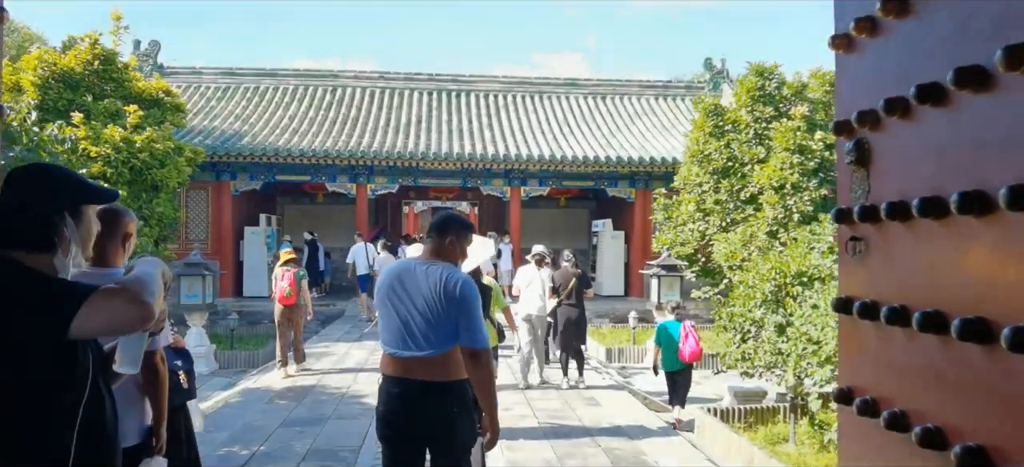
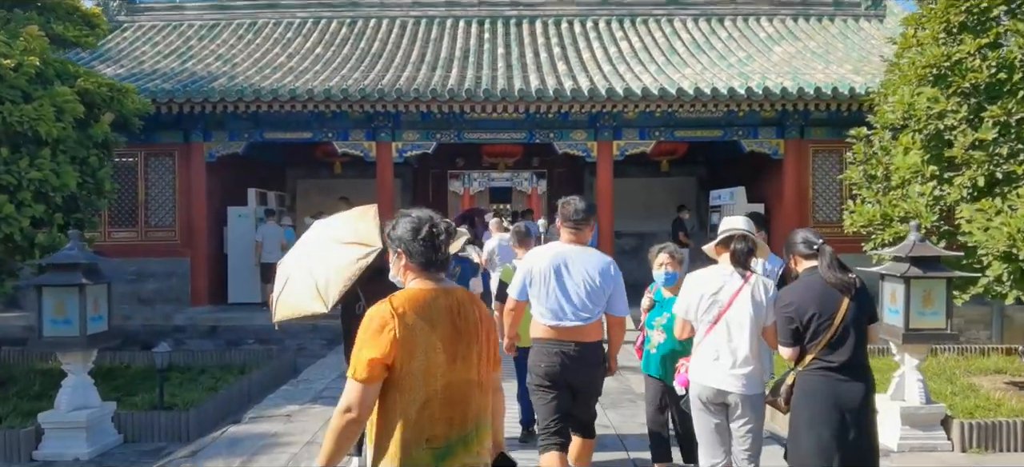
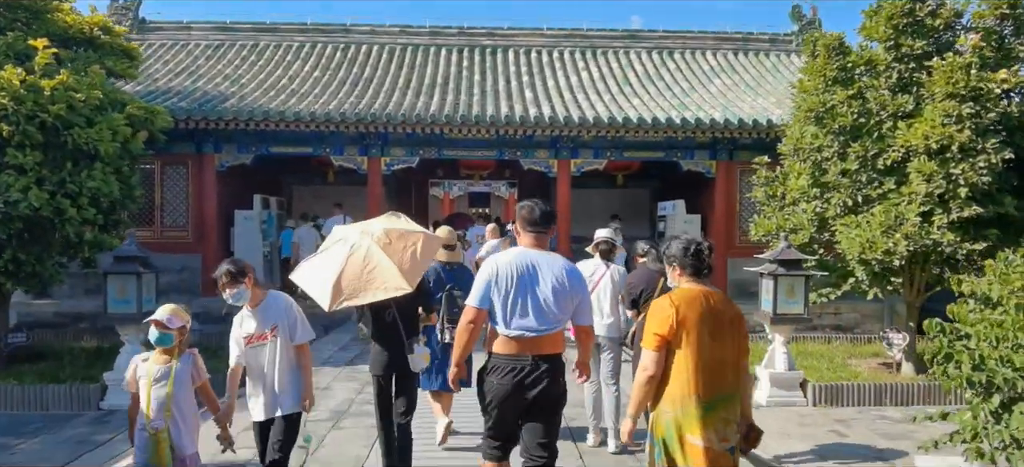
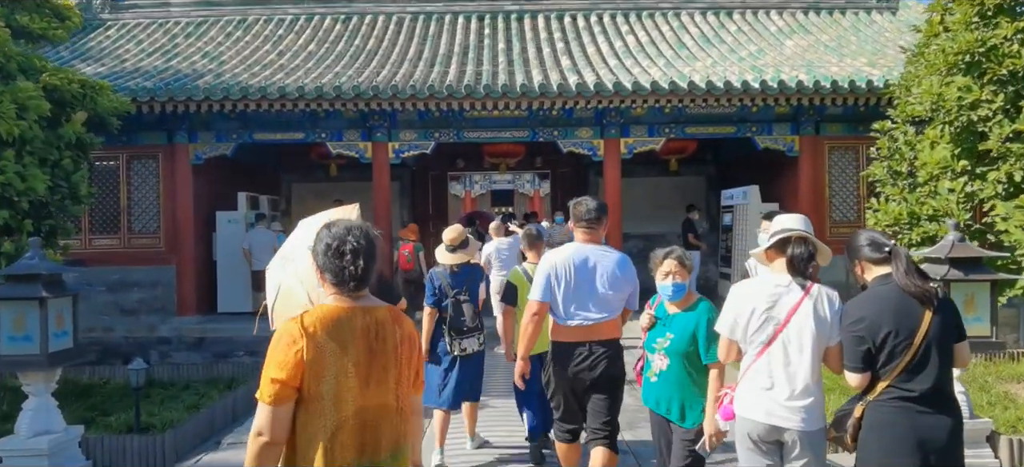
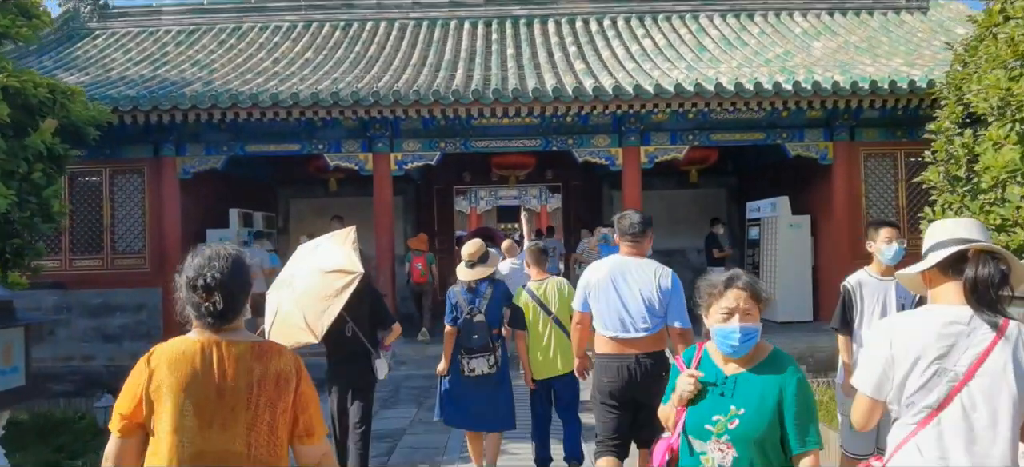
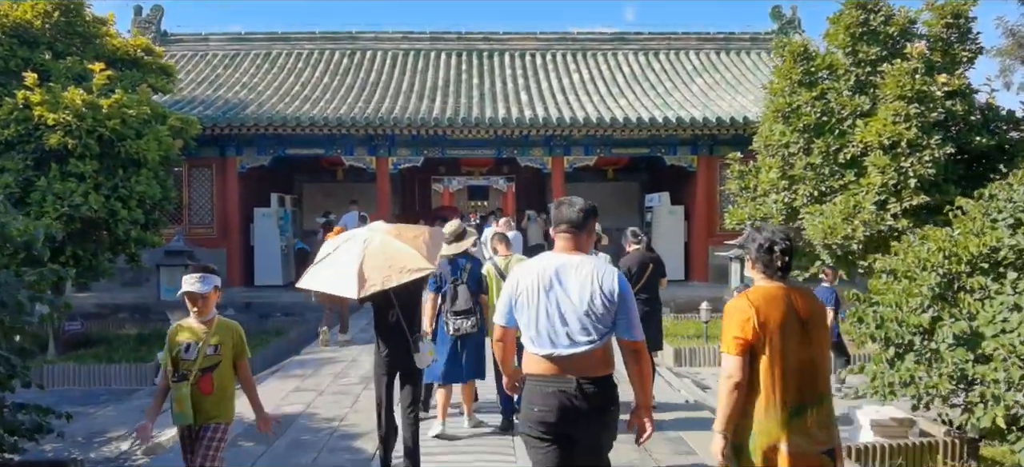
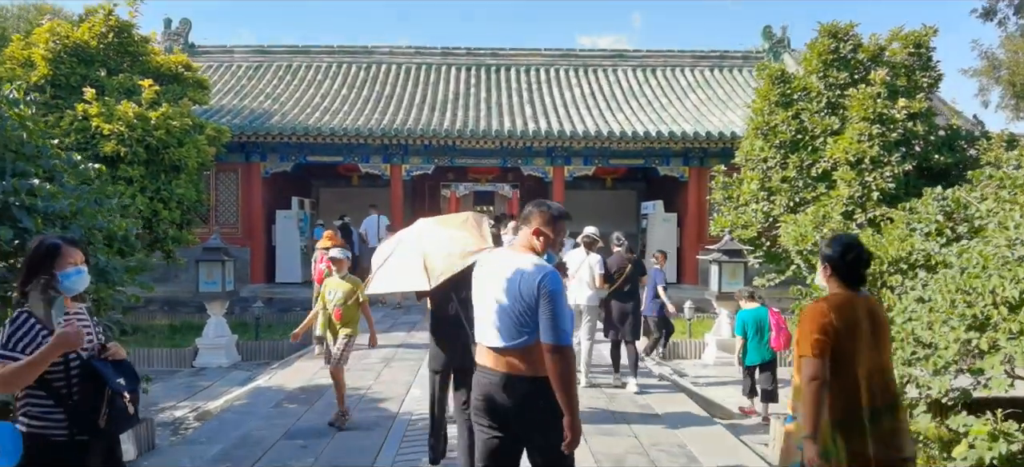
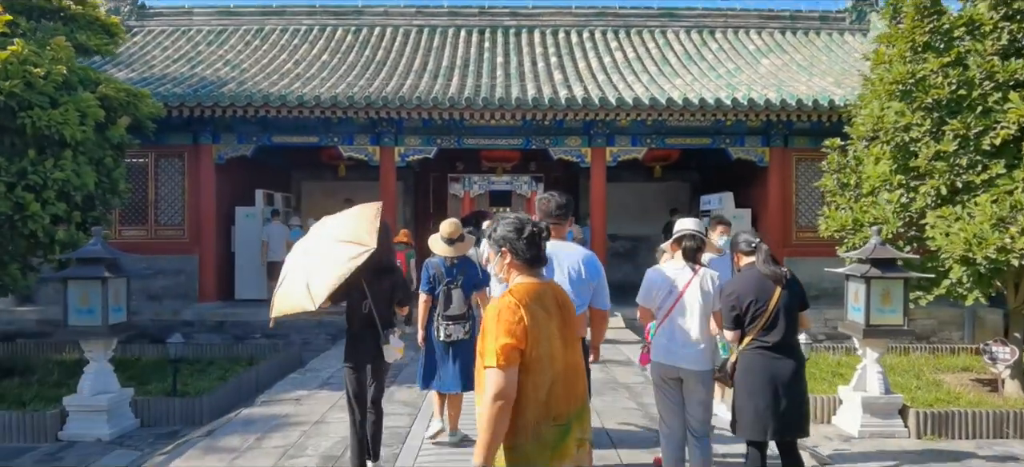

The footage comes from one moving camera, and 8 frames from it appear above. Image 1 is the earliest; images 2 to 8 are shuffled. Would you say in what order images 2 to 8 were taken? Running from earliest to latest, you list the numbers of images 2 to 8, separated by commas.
7, 6, 3, 8, 2, 4, 5
